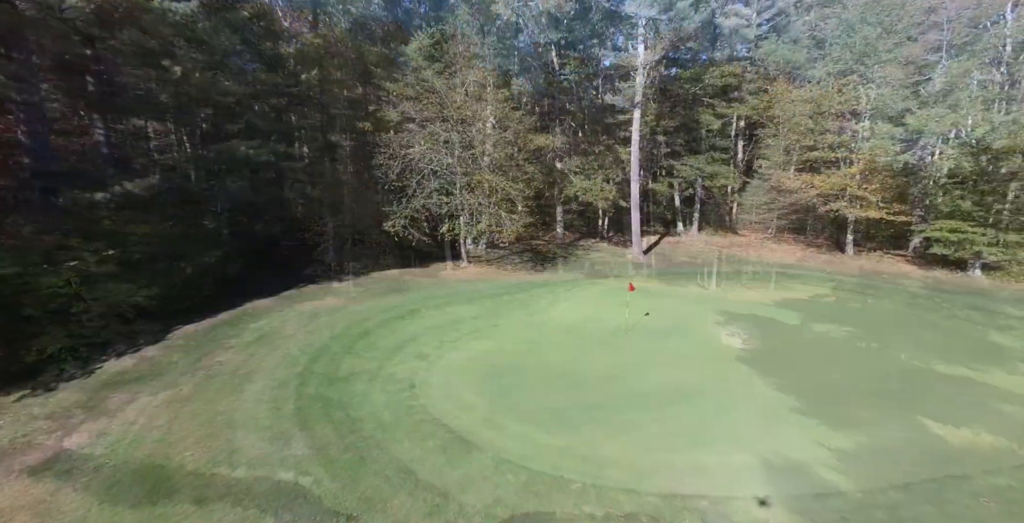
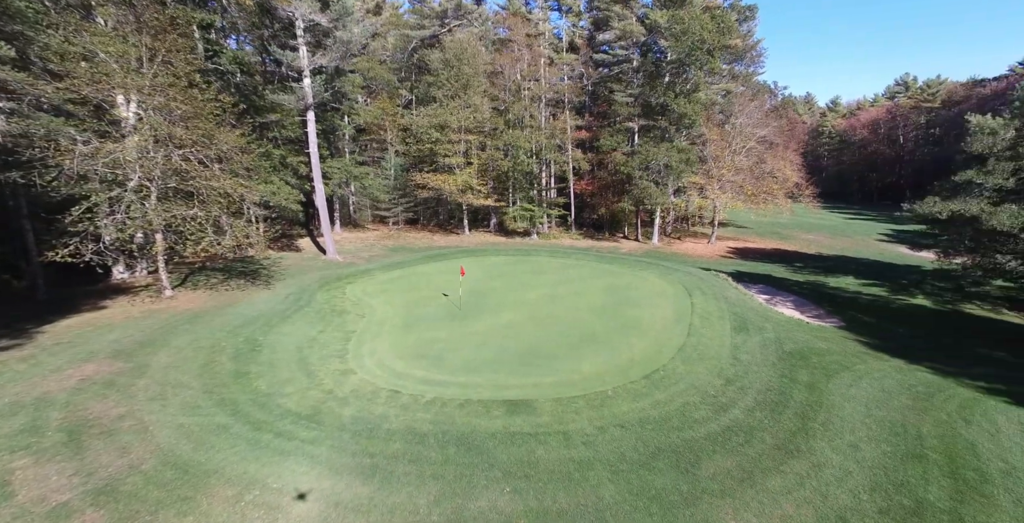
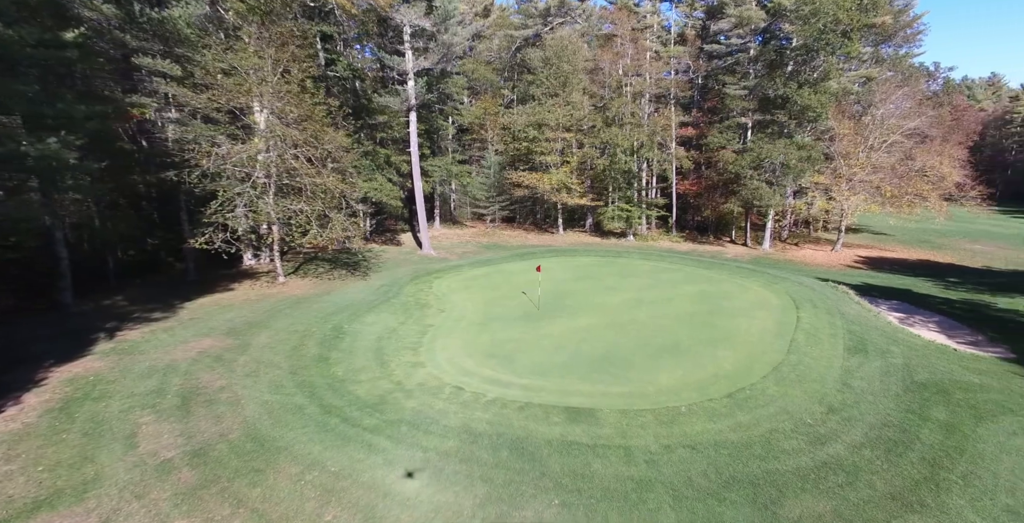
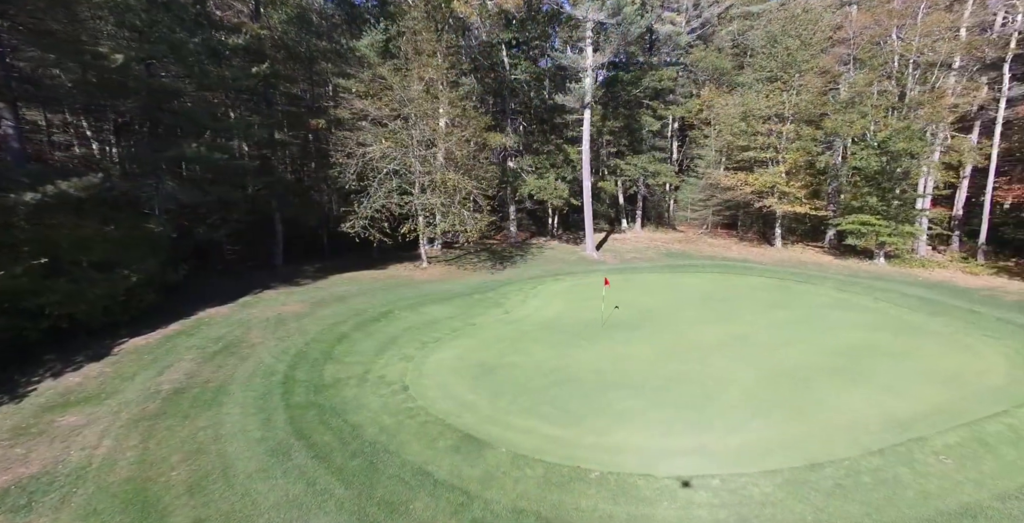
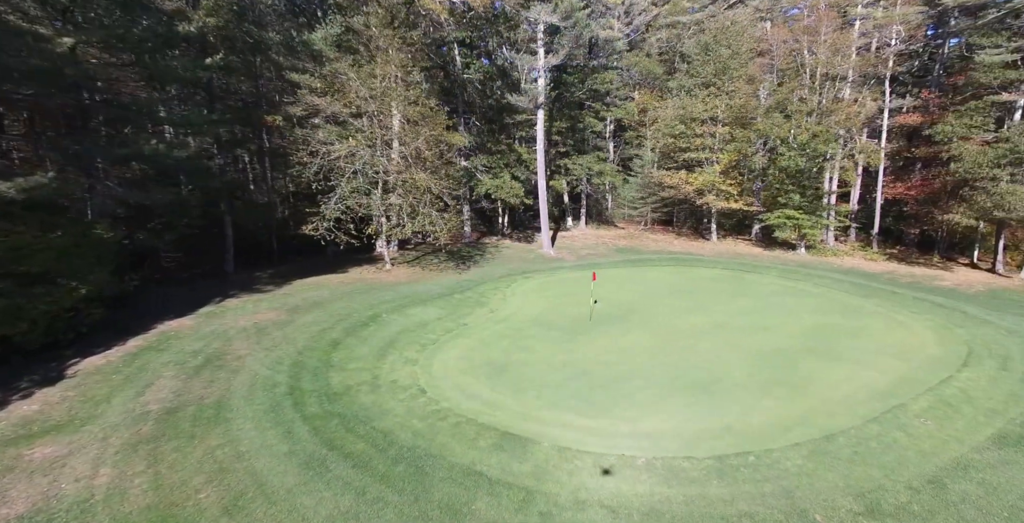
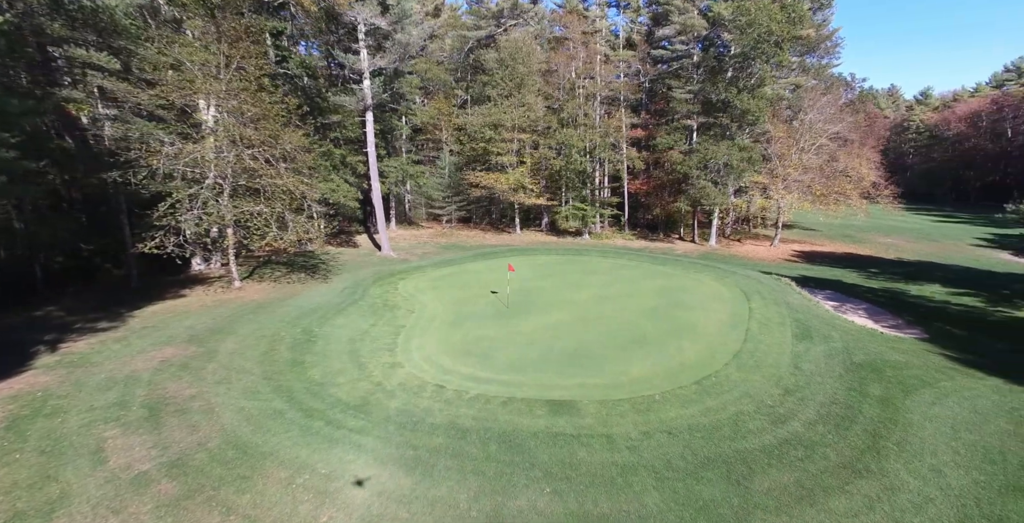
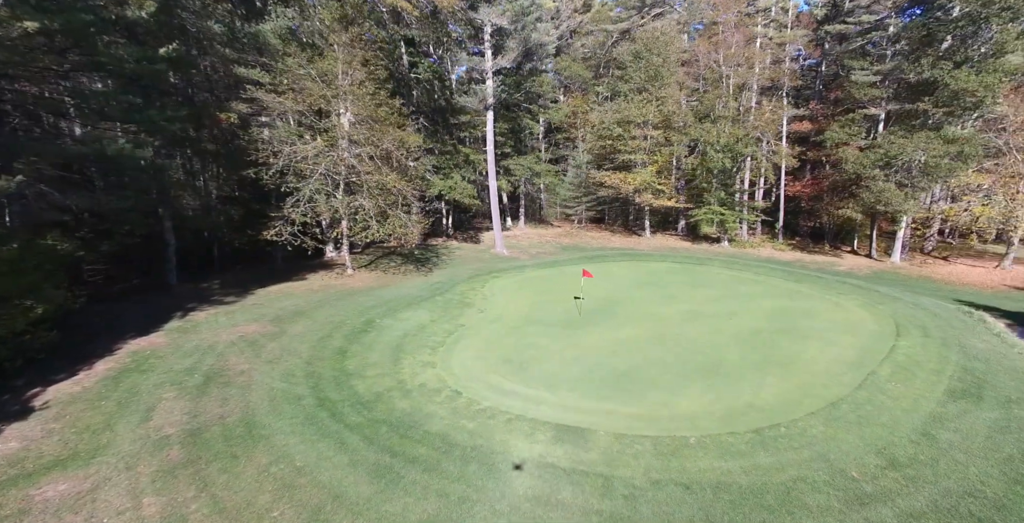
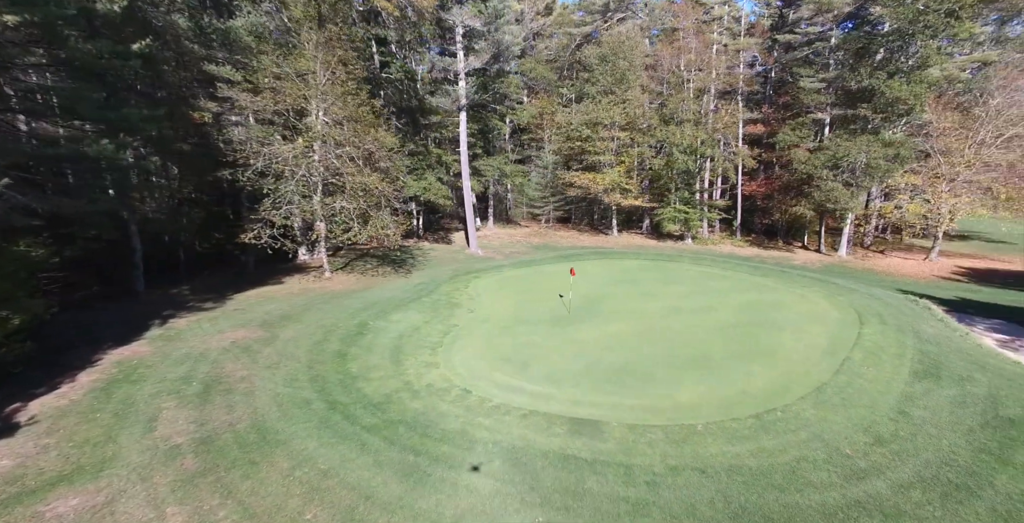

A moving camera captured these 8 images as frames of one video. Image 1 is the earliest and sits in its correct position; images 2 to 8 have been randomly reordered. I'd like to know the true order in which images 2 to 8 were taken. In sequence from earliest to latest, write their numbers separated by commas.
4, 5, 7, 8, 3, 6, 2
